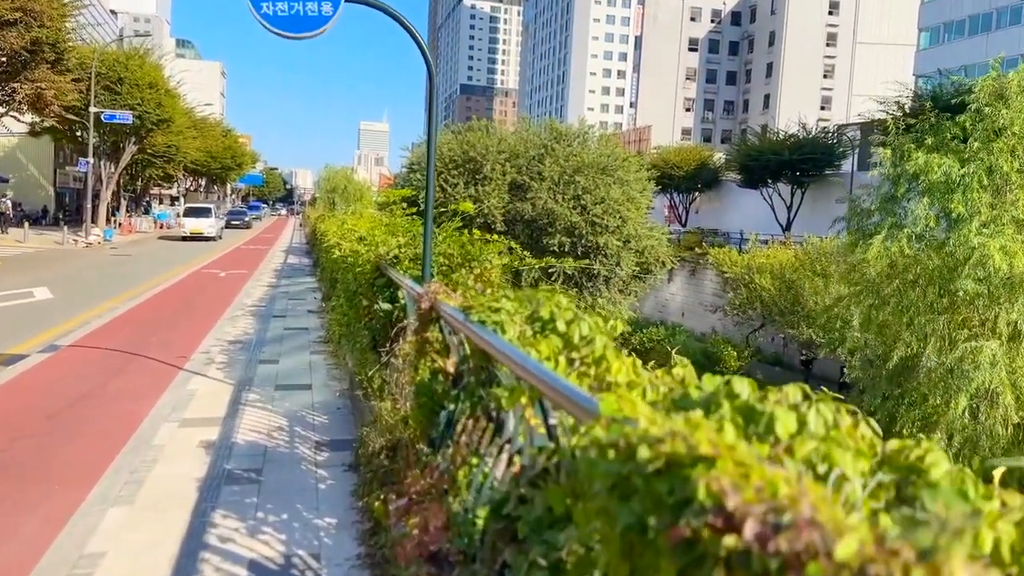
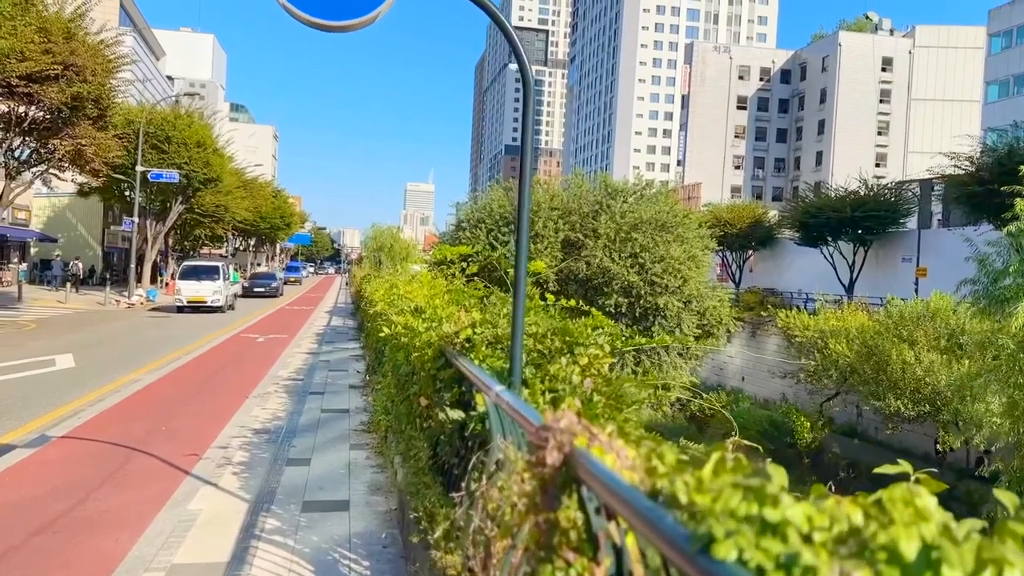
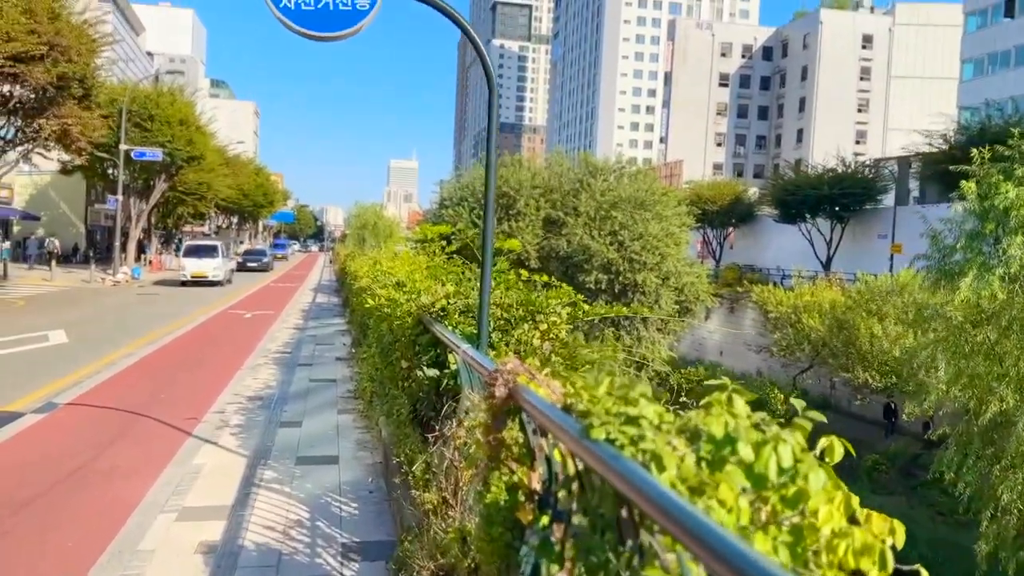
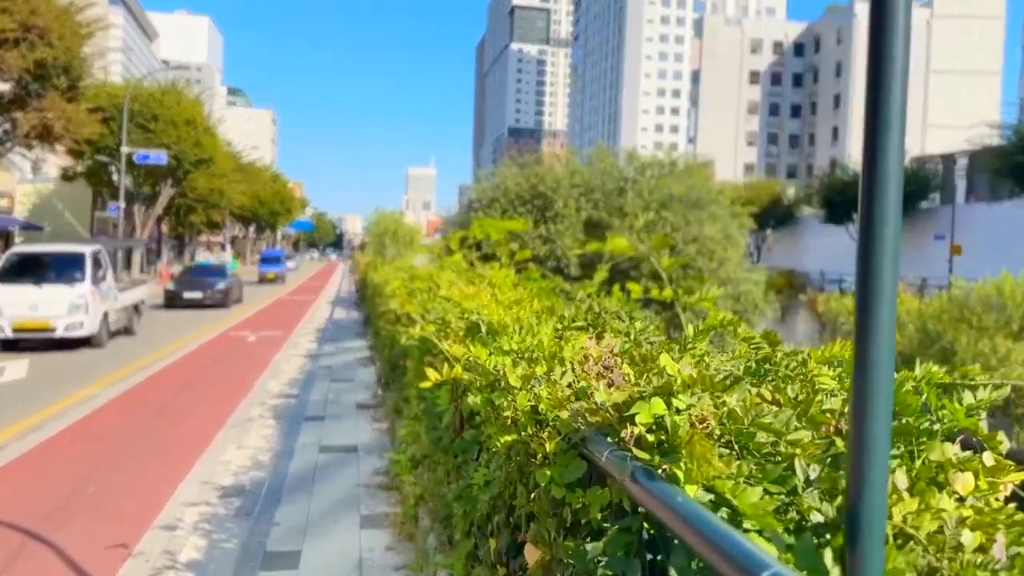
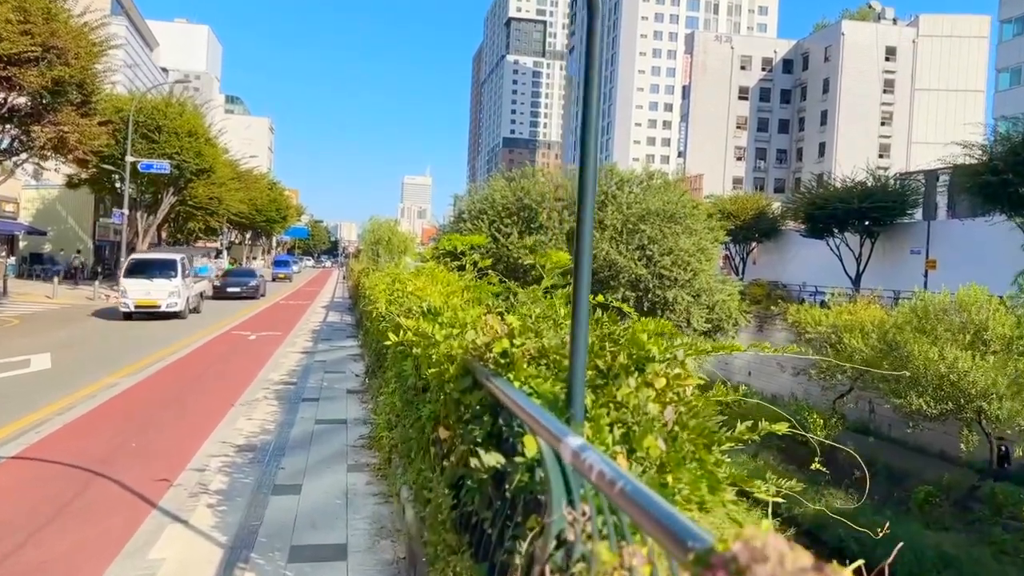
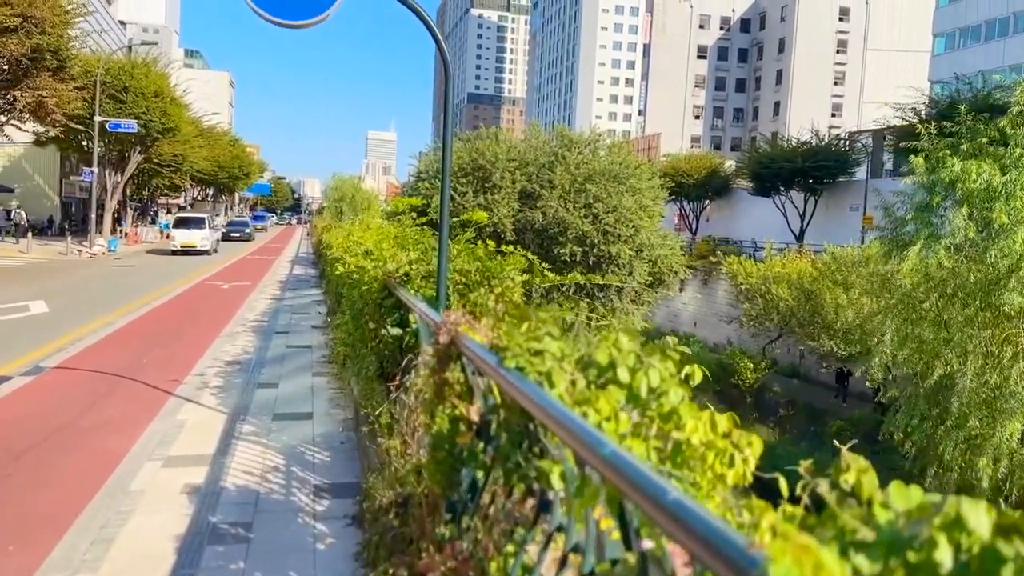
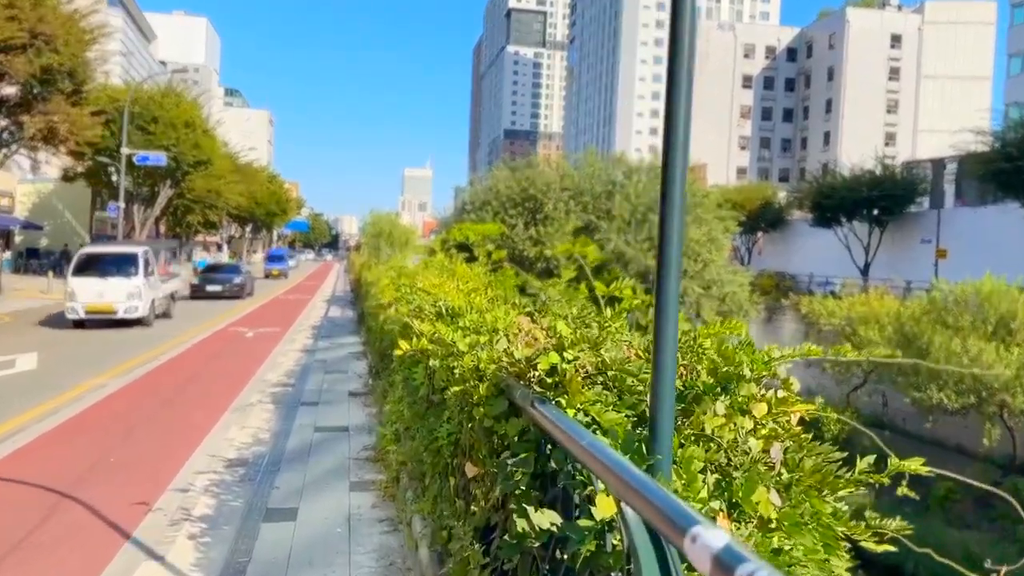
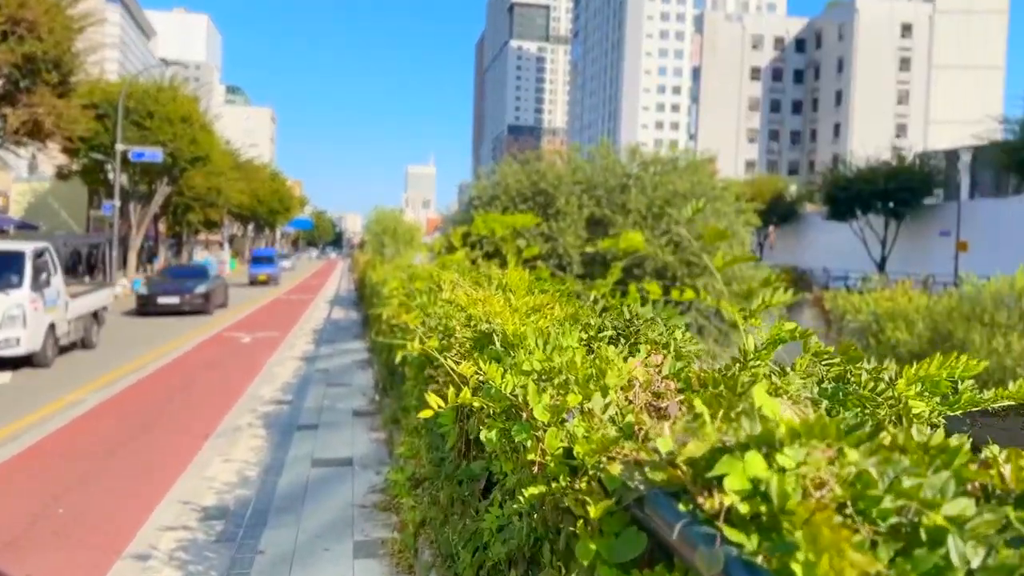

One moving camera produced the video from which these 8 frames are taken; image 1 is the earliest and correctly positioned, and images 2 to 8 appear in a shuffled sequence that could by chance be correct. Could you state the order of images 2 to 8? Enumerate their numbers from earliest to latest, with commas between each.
6, 3, 2, 5, 7, 4, 8
